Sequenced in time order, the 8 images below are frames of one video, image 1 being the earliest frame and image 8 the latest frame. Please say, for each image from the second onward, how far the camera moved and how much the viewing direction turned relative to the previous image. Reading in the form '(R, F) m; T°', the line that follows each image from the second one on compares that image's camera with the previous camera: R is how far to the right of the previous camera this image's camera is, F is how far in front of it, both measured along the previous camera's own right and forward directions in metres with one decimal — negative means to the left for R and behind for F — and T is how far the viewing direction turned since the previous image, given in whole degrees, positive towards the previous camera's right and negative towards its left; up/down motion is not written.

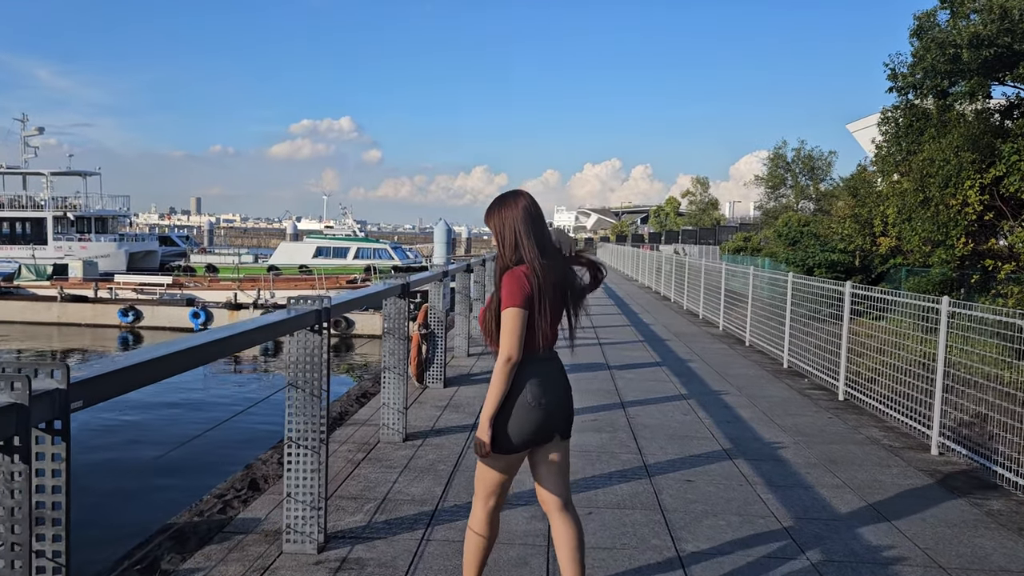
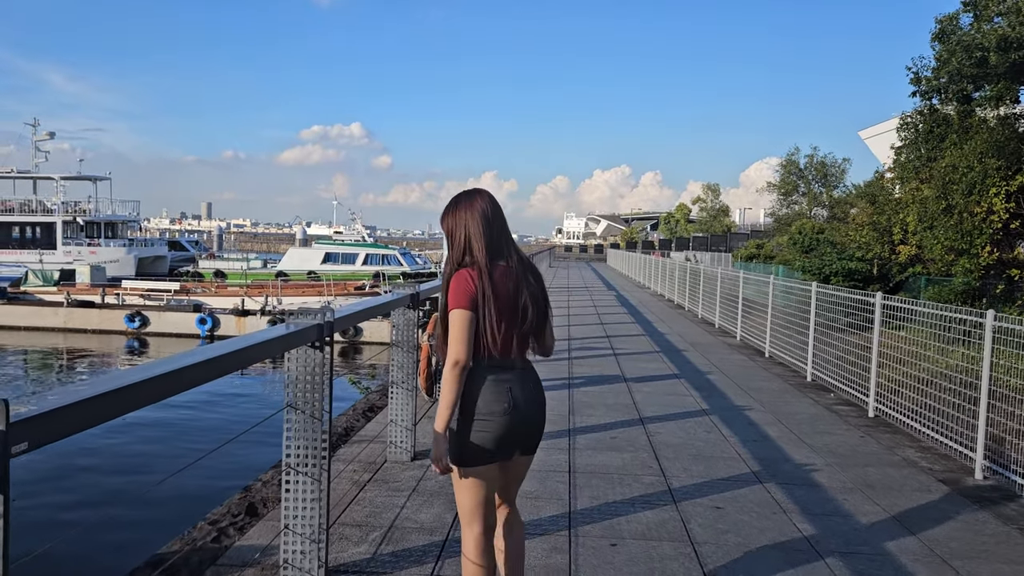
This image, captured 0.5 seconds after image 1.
(0.0, +0.3) m; -1°
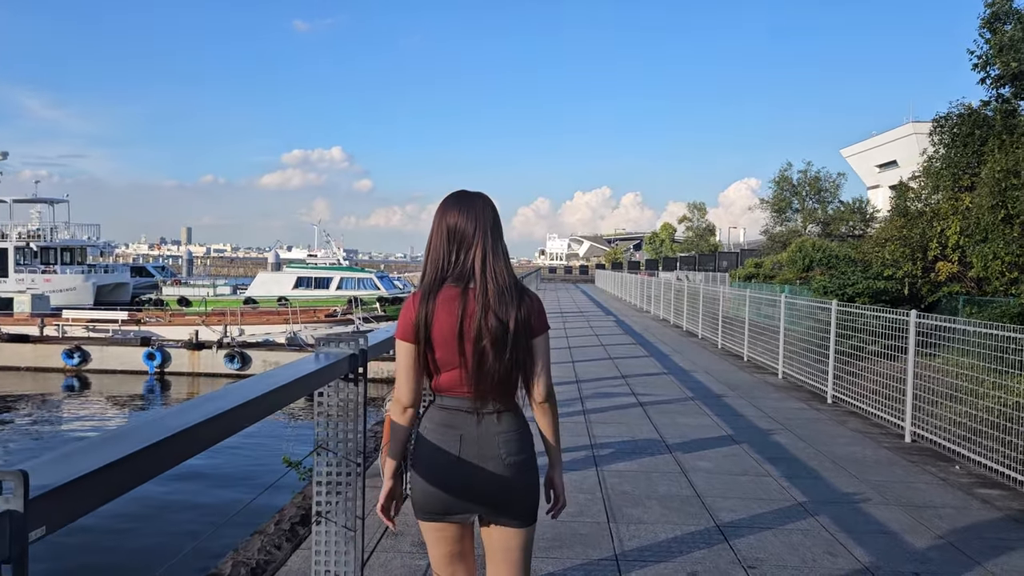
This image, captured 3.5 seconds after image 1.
(-0.2, +2.4) m; +1°
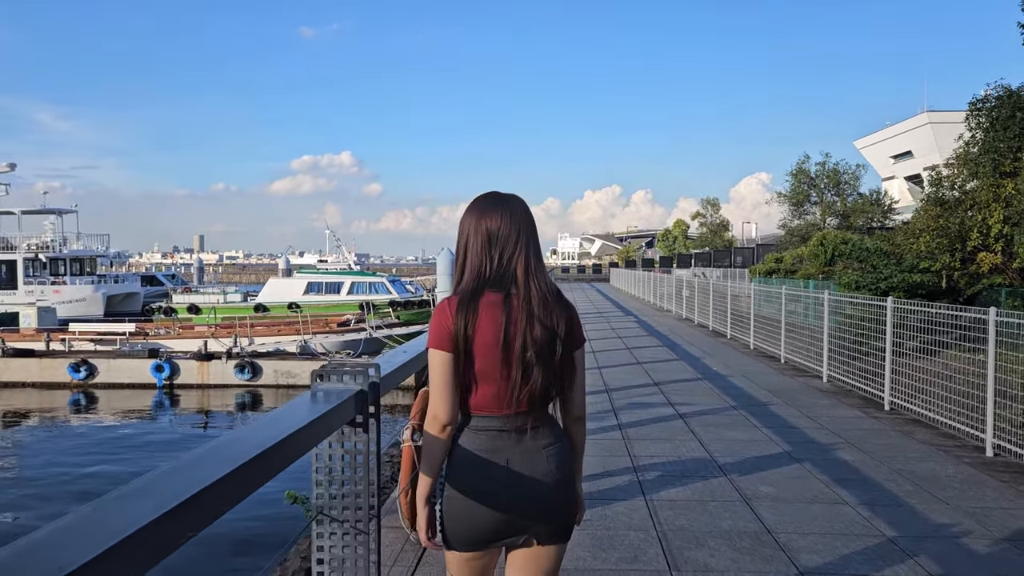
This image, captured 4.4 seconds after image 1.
(-0.1, +0.7) m; -1°
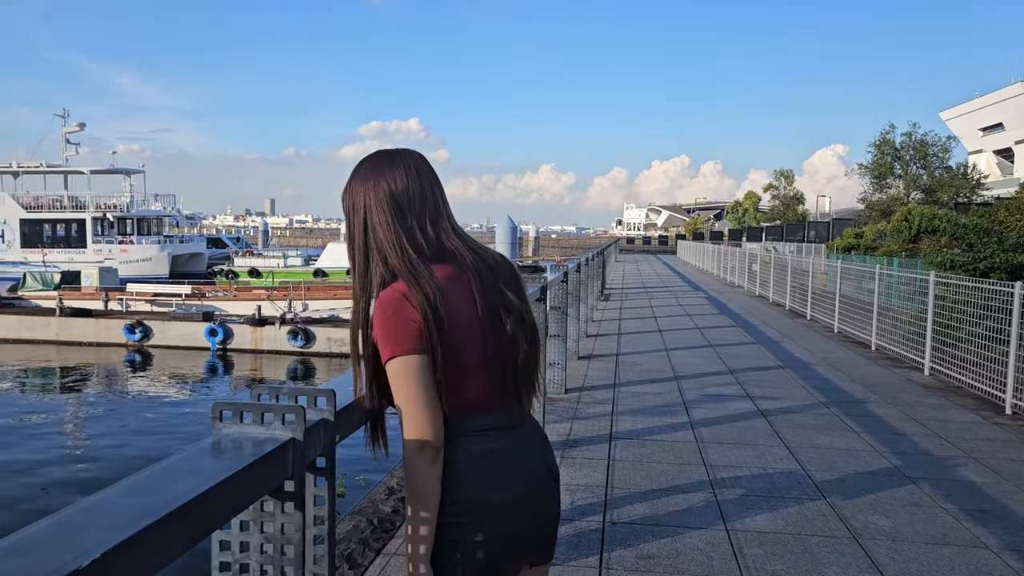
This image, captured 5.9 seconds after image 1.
(0.0, +1.0) m; -5°
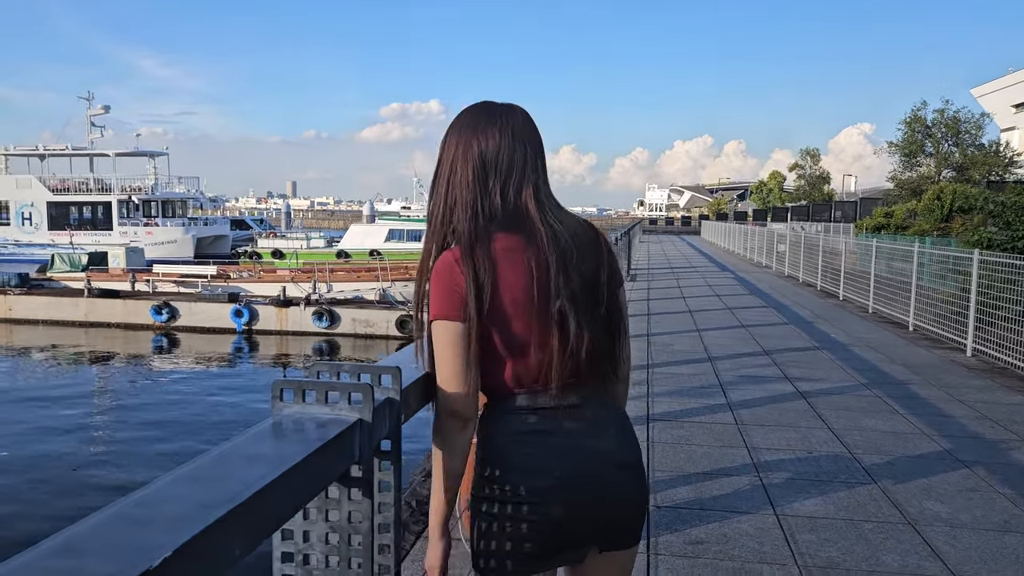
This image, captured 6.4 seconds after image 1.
(-0.1, +0.1) m; -2°
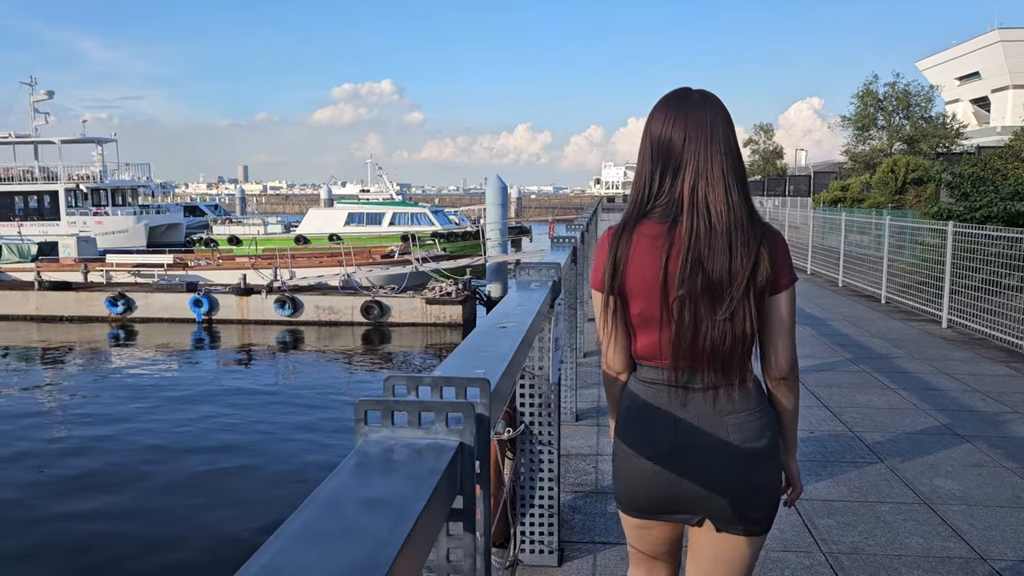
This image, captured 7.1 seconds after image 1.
(-0.2, +0.2) m; +3°
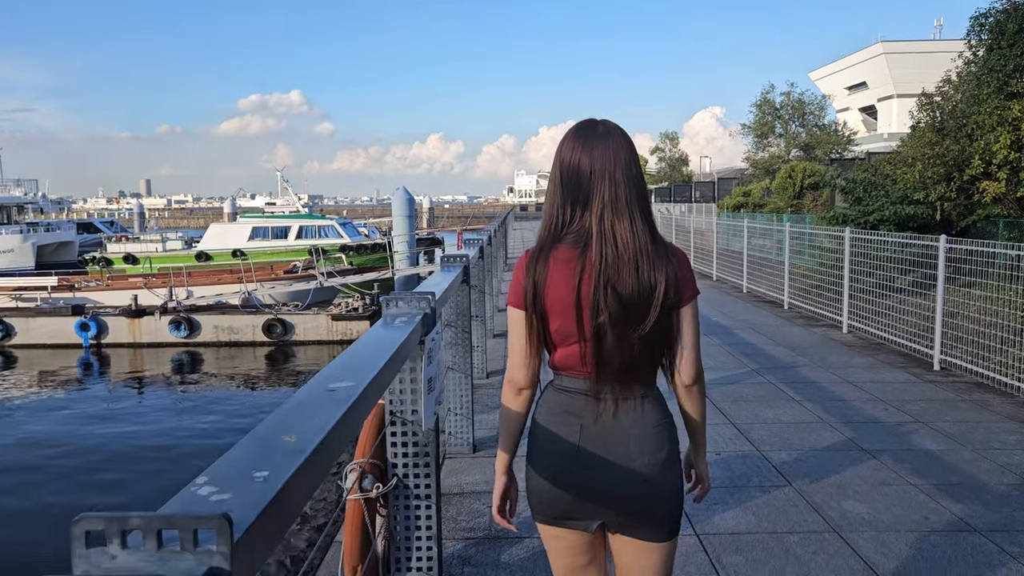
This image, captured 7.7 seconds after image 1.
(+0.2, +0.4) m; +6°
